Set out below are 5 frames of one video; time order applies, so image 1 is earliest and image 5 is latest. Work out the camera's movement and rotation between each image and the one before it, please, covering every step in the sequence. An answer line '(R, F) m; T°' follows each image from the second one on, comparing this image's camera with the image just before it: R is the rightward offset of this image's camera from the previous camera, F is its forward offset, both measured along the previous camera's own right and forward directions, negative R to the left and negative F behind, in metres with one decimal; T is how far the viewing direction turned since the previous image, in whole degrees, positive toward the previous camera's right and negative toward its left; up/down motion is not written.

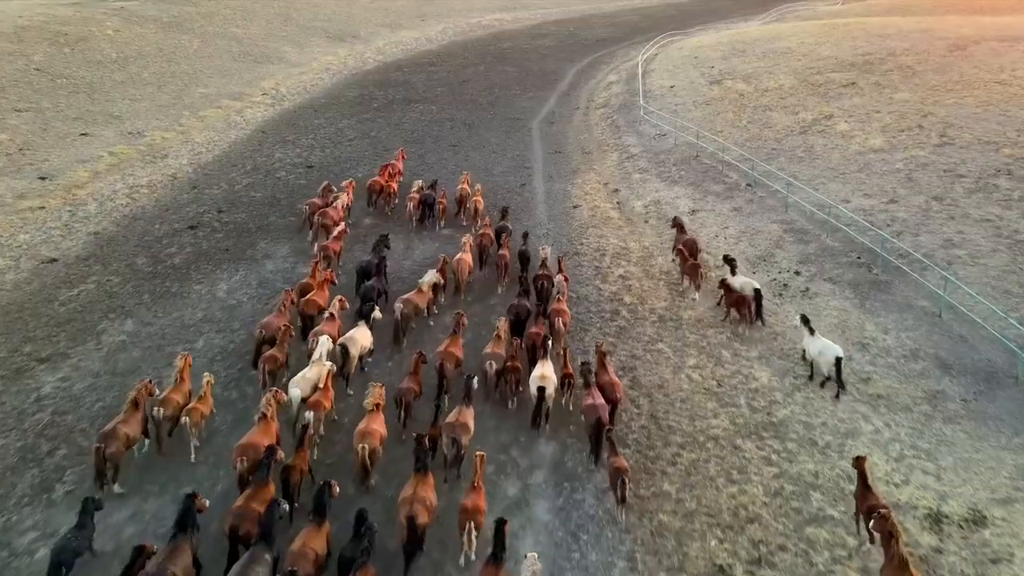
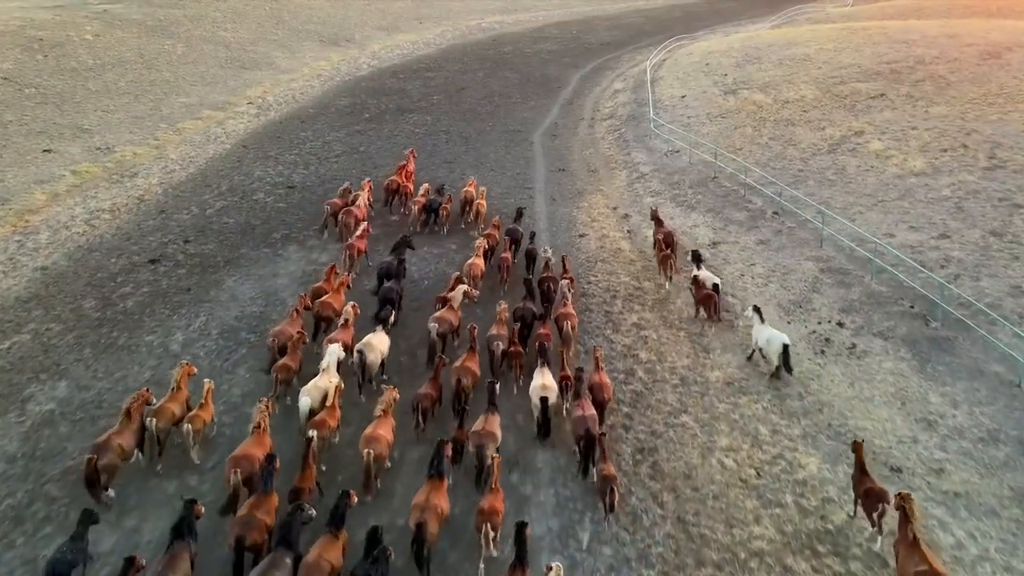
(+0.1, +2.2) m; 0°
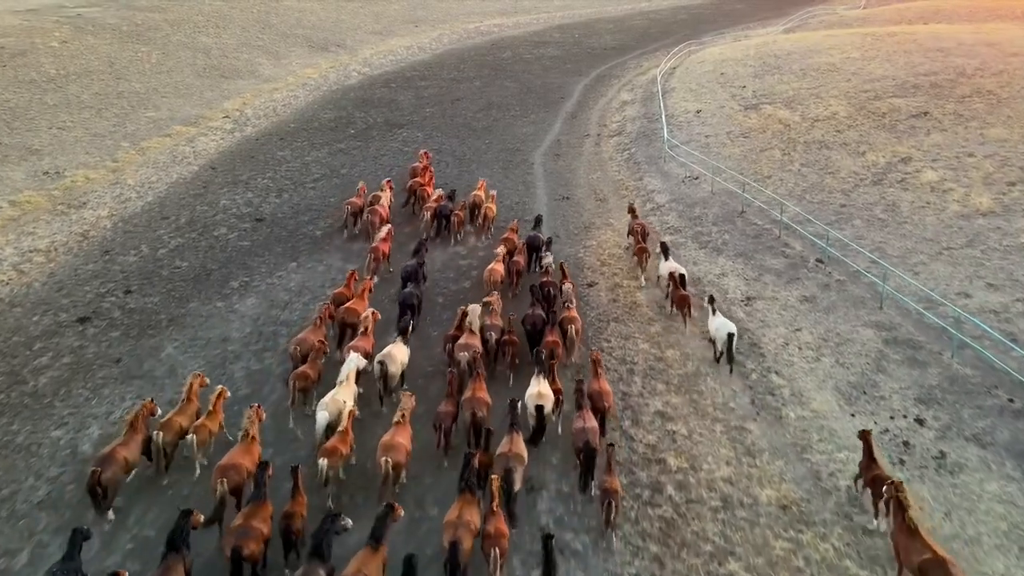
(+0.1, +2.9) m; 0°
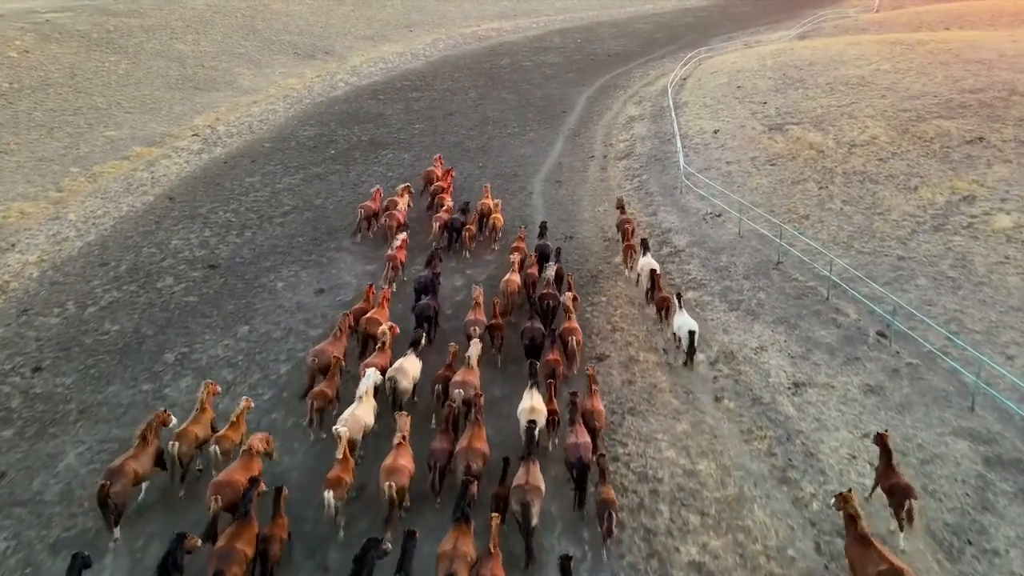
(+0.2, +3.0) m; 0°
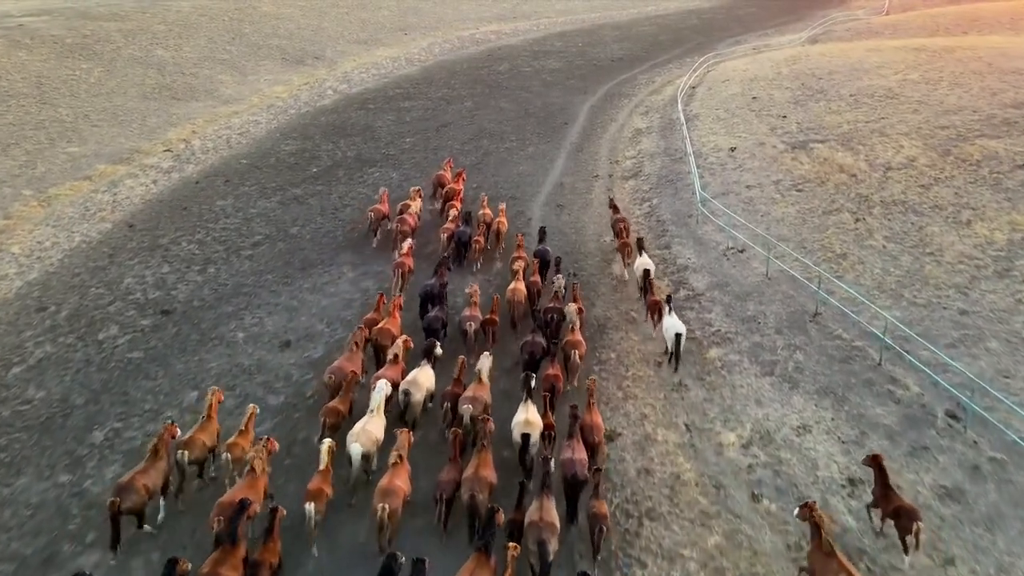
(+0.1, +2.3) m; 0°
